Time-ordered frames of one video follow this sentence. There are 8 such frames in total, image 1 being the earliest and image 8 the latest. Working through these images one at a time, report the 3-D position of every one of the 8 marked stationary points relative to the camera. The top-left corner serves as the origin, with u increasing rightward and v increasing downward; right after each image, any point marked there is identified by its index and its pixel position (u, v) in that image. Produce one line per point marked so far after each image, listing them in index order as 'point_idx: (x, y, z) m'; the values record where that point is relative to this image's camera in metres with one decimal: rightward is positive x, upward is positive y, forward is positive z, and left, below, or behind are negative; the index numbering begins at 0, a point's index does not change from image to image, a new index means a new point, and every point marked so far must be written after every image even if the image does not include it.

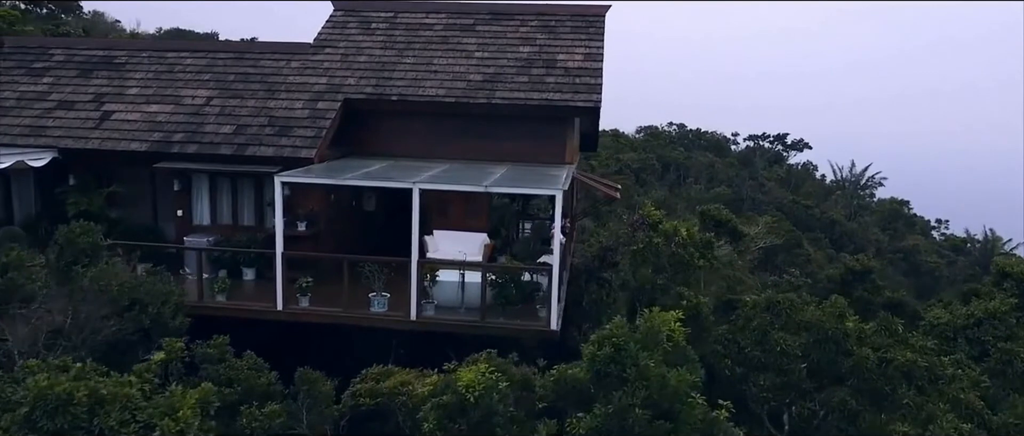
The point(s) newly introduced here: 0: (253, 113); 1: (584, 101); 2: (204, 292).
0: (-4.7, +1.9, +13.7) m
1: (+1.3, +2.1, +13.7) m
2: (-4.9, -1.2, +11.9) m
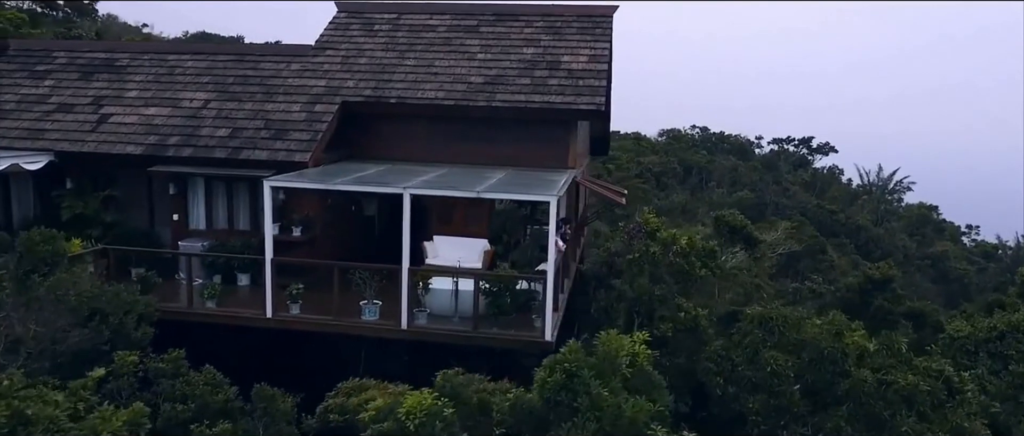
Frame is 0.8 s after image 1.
0: (-4.7, +1.8, +13.5) m
1: (+1.3, +2.0, +13.3) m
2: (-5.0, -1.3, +11.7) m
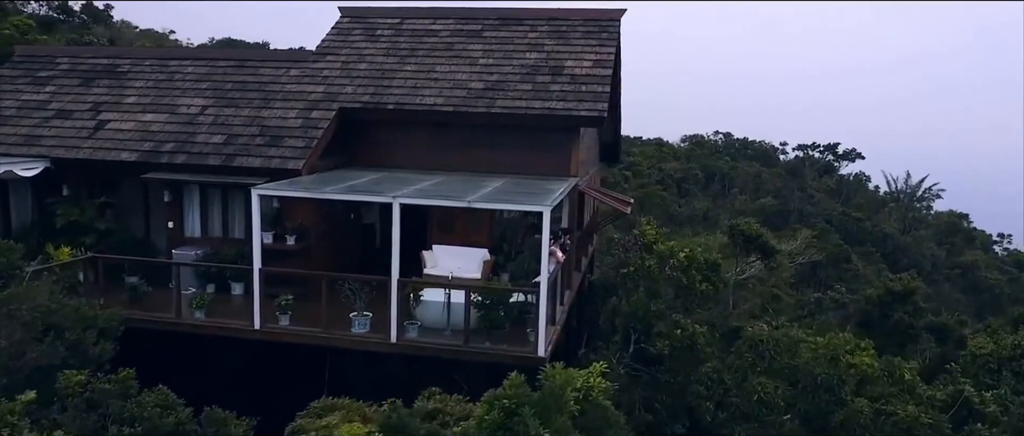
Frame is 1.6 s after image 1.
0: (-4.7, +1.7, +13.3) m
1: (+1.3, +1.9, +12.9) m
2: (-5.0, -1.4, +11.5) m
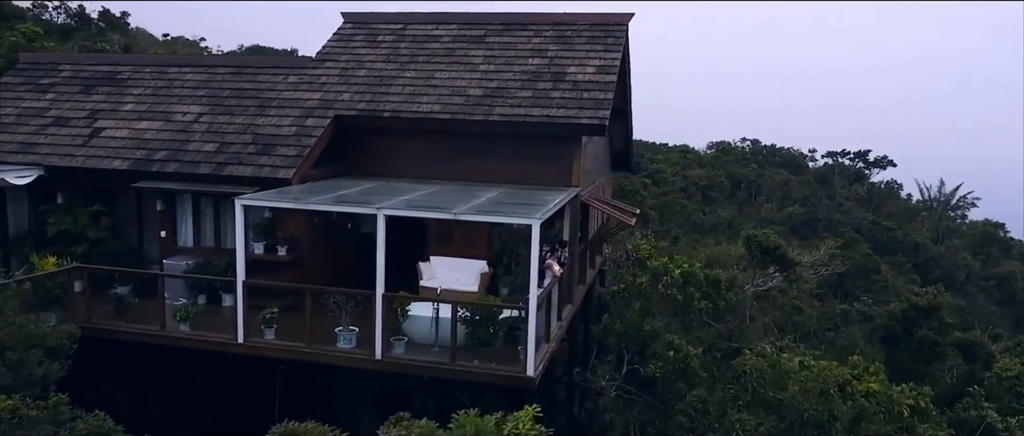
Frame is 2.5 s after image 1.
0: (-4.7, +1.5, +13.1) m
1: (+1.3, +1.7, +12.4) m
2: (-5.1, -1.5, +11.2) m
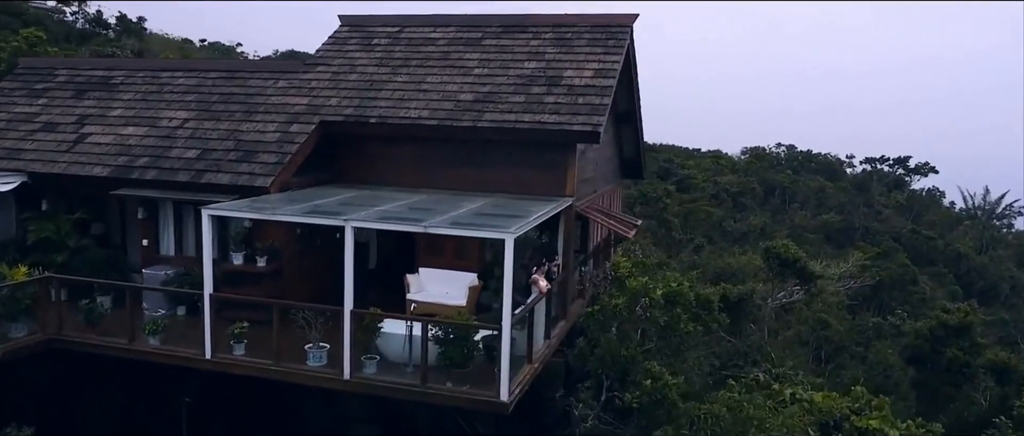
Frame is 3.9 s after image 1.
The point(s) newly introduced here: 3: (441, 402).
0: (-4.9, +1.4, +12.7) m
1: (+1.1, +1.5, +11.7) m
2: (-5.4, -1.7, +10.8) m
3: (-0.9, -2.3, +9.4) m
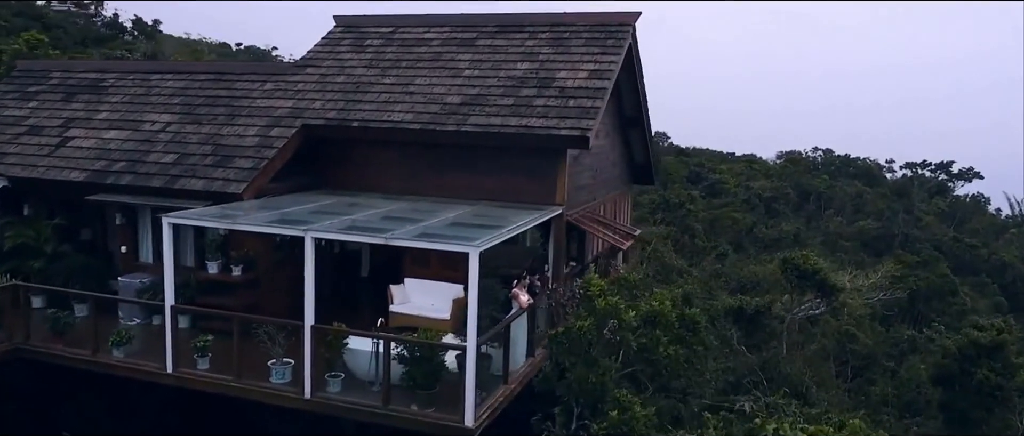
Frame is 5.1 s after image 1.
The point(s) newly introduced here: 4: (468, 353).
0: (-5.0, +1.3, +12.3) m
1: (+0.9, +1.3, +11.0) m
2: (-5.7, -1.8, +10.5) m
3: (-1.3, -2.4, +8.8) m
4: (-0.5, -1.5, +8.4) m
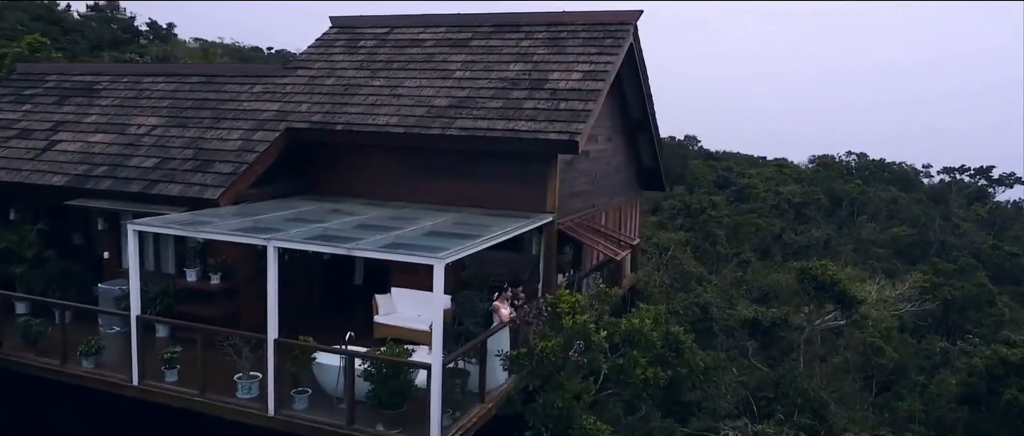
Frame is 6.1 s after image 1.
0: (-5.2, +1.2, +12.0) m
1: (+0.7, +1.2, +10.5) m
2: (-5.9, -1.9, +10.2) m
3: (-1.6, -2.5, +8.3) m
4: (-0.8, -1.6, +7.9) m
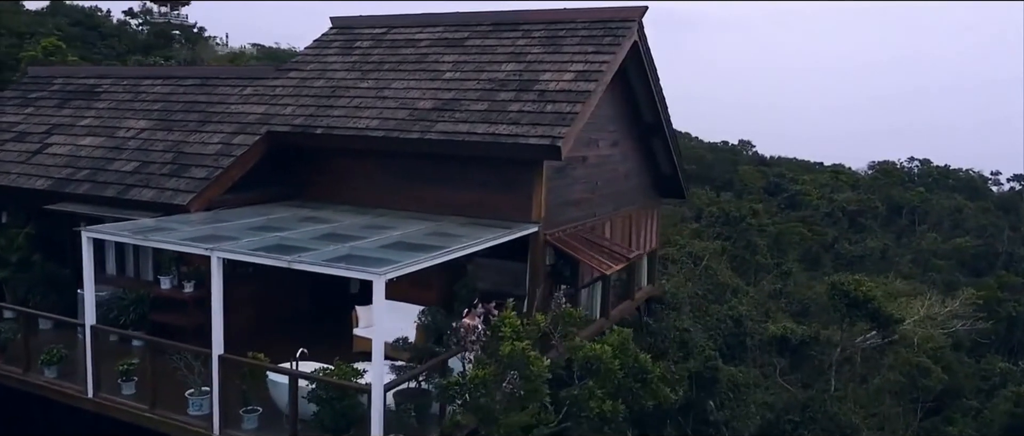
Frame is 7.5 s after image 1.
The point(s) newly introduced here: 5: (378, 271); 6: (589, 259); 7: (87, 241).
0: (-5.3, +1.1, +11.7) m
1: (+0.4, +1.1, +9.7) m
2: (-6.2, -1.9, +9.9) m
3: (-2.1, -2.6, +7.8) m
4: (-1.3, -1.7, +7.2) m
5: (-1.2, -0.5, +7.4) m
6: (+1.1, -0.5, +10.9) m
7: (-5.0, -0.3, +9.0) m
